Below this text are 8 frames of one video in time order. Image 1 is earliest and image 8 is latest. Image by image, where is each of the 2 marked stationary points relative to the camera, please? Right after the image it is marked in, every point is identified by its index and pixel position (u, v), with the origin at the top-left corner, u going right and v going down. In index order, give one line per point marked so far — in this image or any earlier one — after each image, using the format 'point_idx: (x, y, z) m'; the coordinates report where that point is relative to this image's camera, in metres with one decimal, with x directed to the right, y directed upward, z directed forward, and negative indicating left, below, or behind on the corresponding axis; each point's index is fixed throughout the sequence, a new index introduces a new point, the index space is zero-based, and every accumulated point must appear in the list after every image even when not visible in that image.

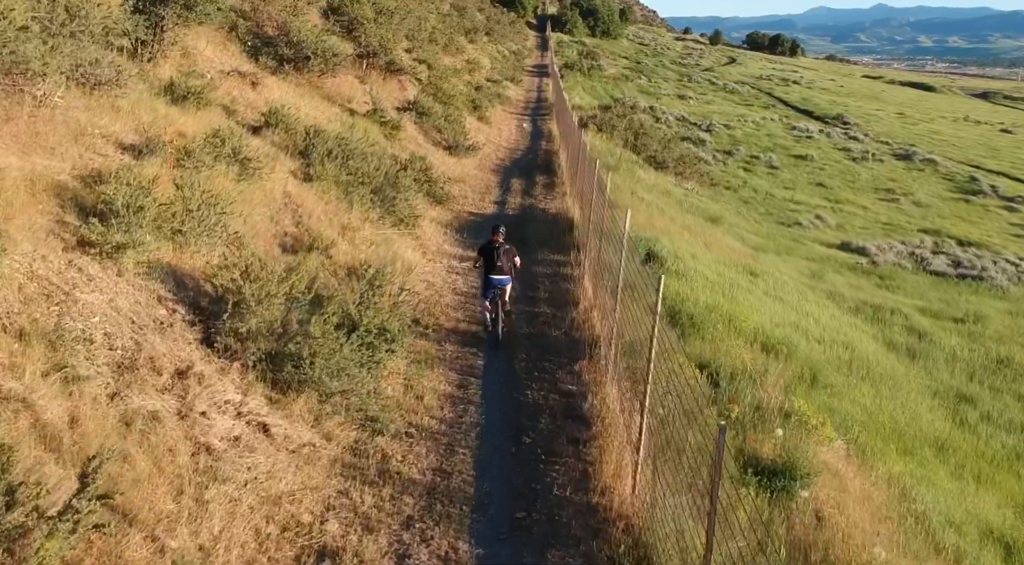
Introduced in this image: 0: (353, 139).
0: (-3.0, +2.6, +19.4) m
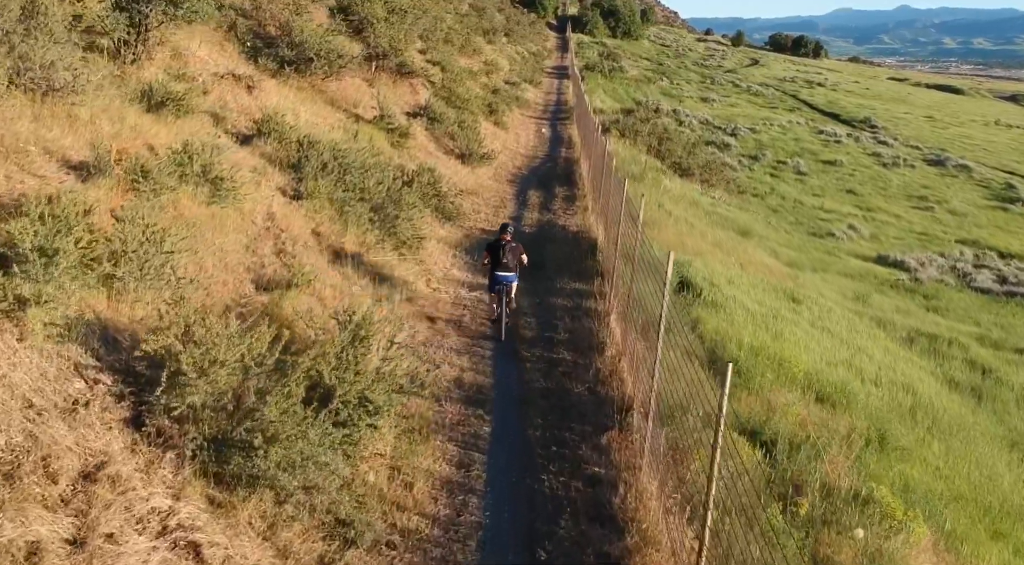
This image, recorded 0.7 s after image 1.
0: (-2.7, +2.2, +17.7) m
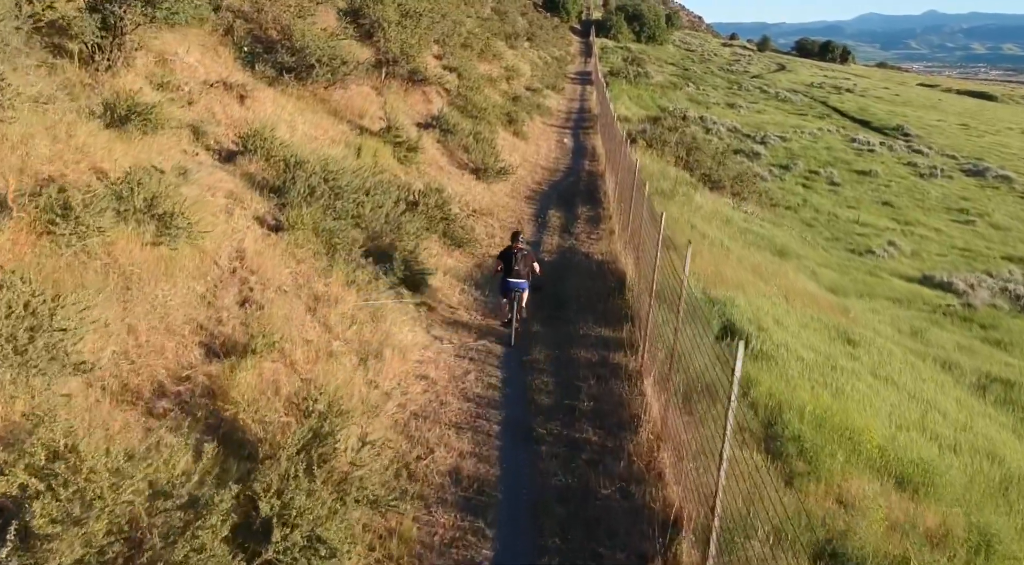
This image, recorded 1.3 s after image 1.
0: (-2.5, +1.7, +15.8) m
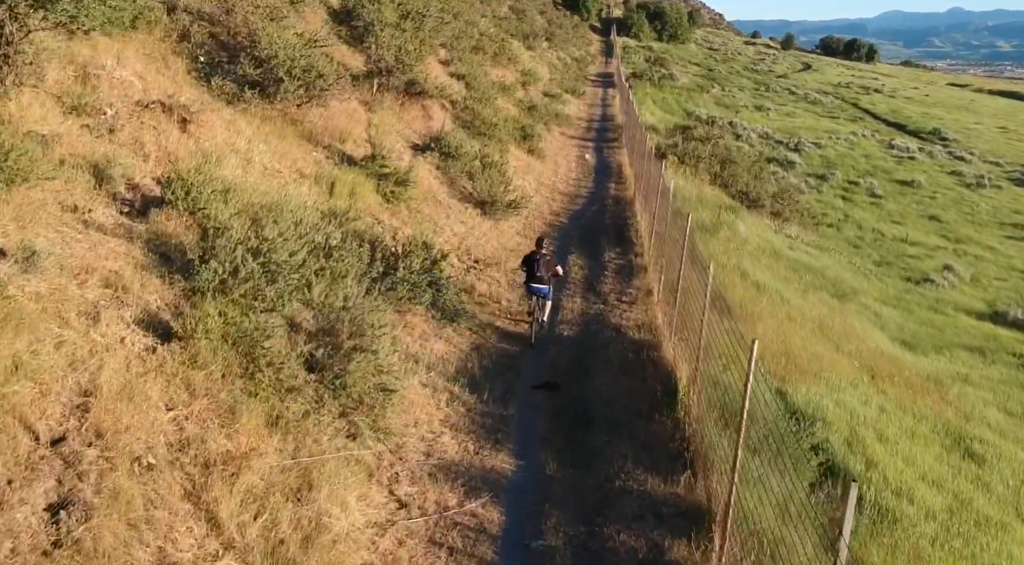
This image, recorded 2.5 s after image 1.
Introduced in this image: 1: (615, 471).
0: (-2.3, +0.7, +12.1) m
1: (+0.9, -1.5, +9.2) m
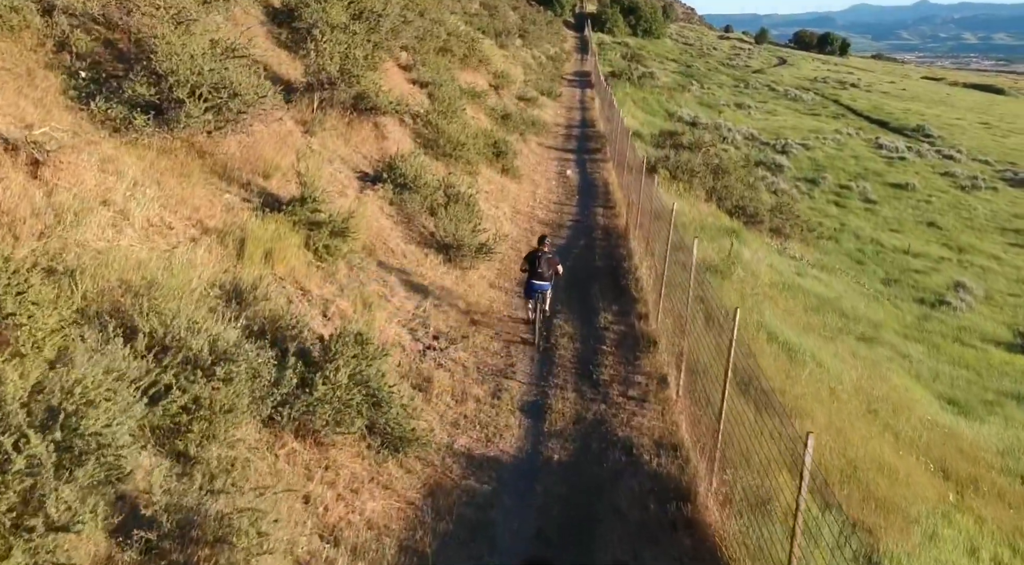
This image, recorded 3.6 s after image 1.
0: (-2.6, -0.2, +8.5) m
1: (+0.7, -2.4, +5.7) m
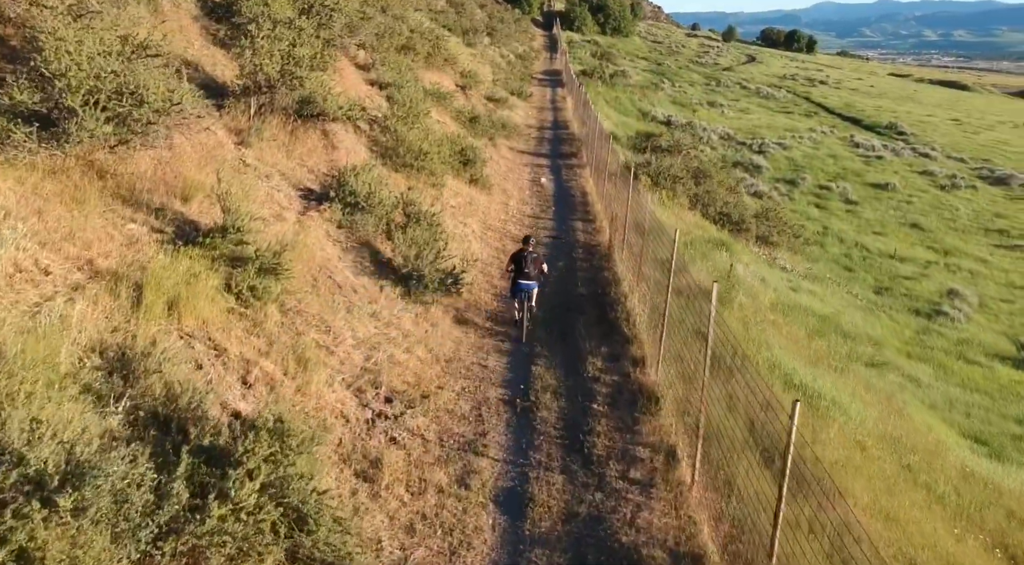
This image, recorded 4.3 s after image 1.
0: (-2.8, -0.7, +6.2) m
1: (+0.6, -2.9, +3.5) m
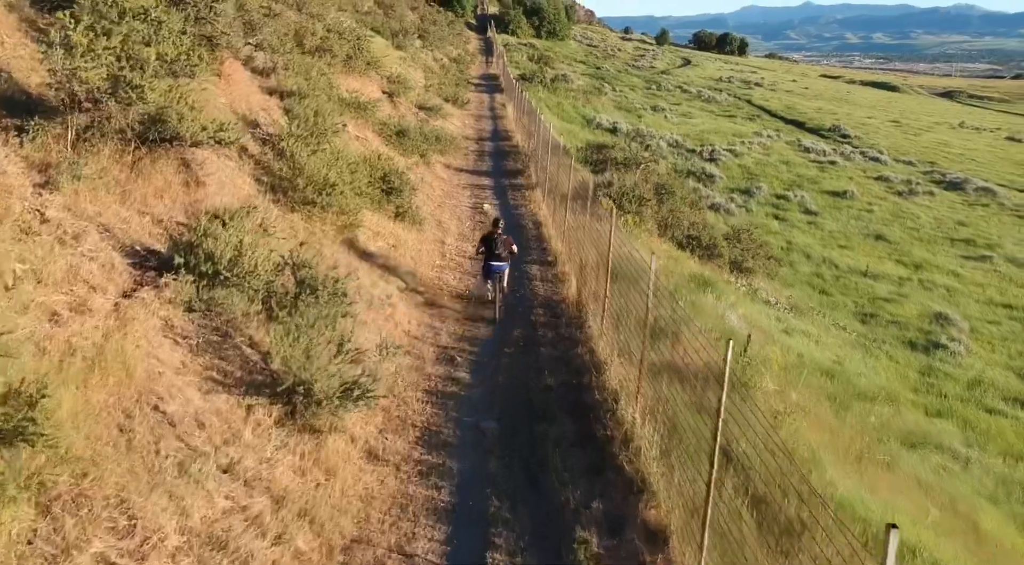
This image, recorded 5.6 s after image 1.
0: (-2.9, -1.6, +1.7) m
1: (+0.7, -3.7, -0.9) m
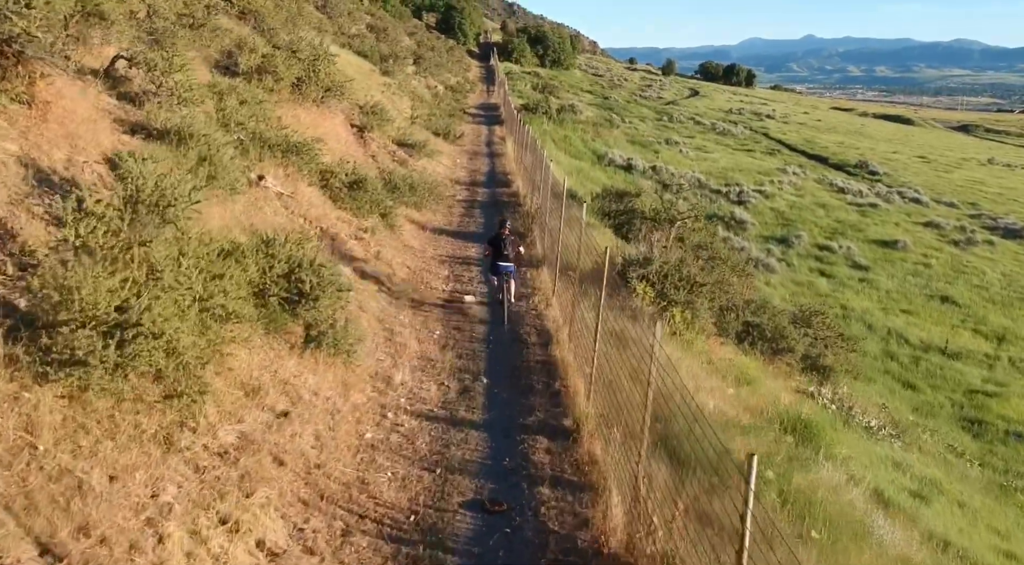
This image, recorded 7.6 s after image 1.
0: (-3.0, -2.8, -5.3) m
1: (+0.6, -4.8, -8.0) m
